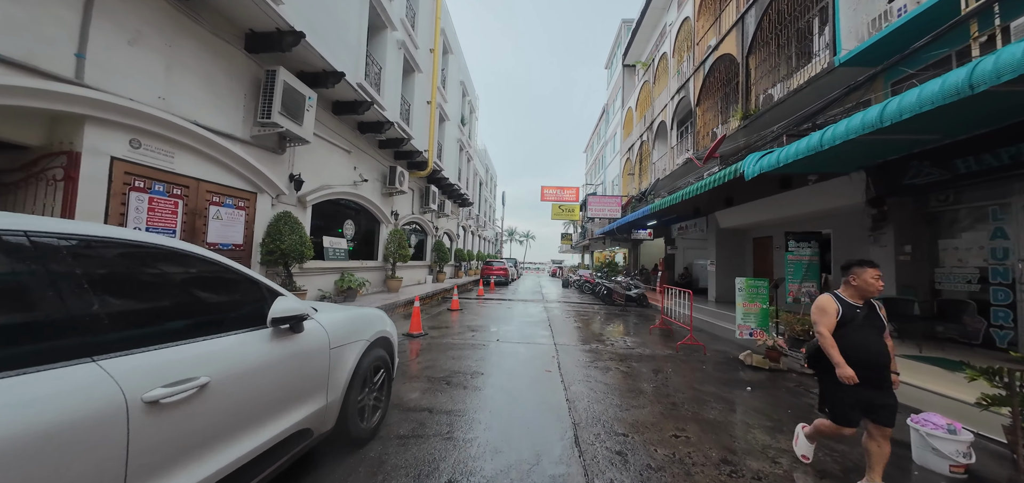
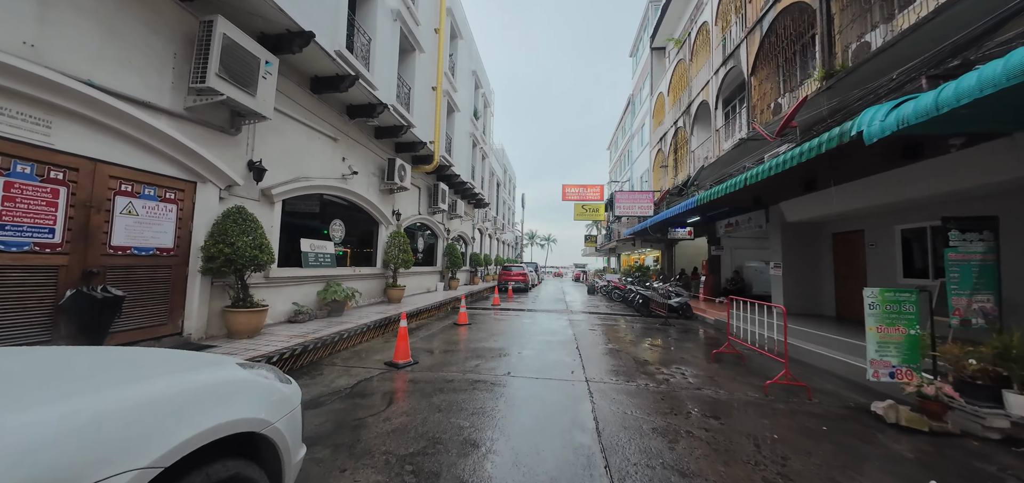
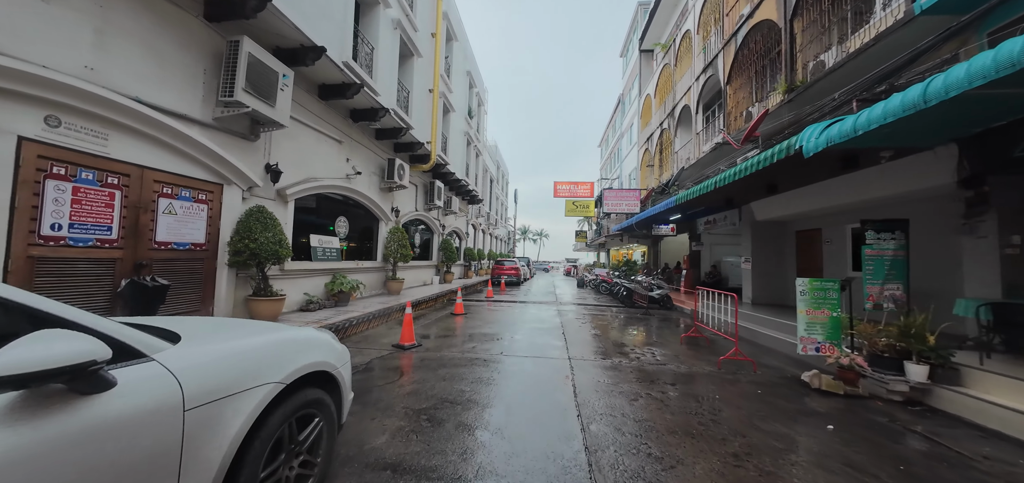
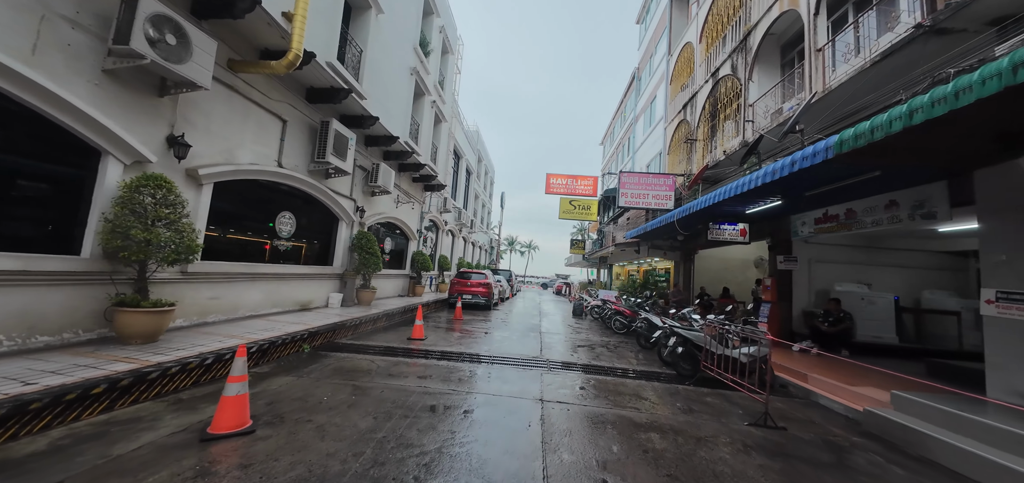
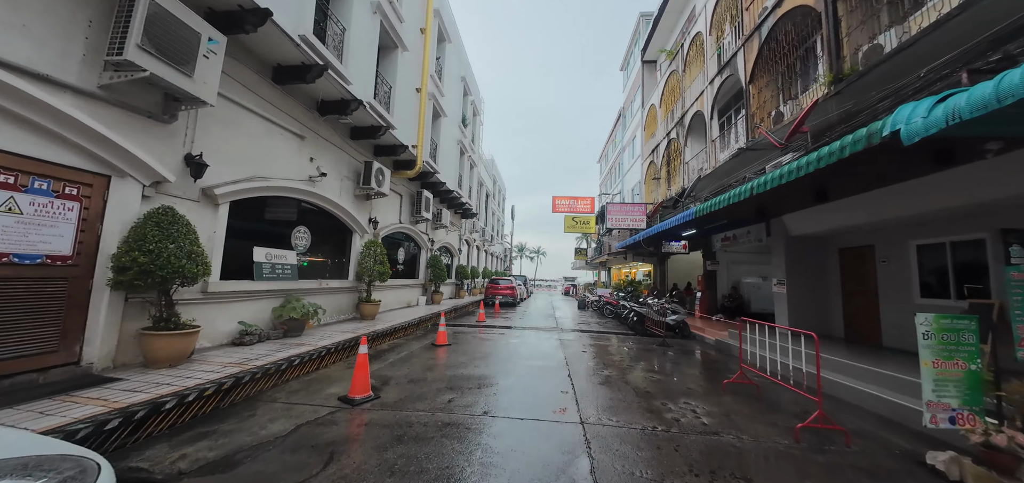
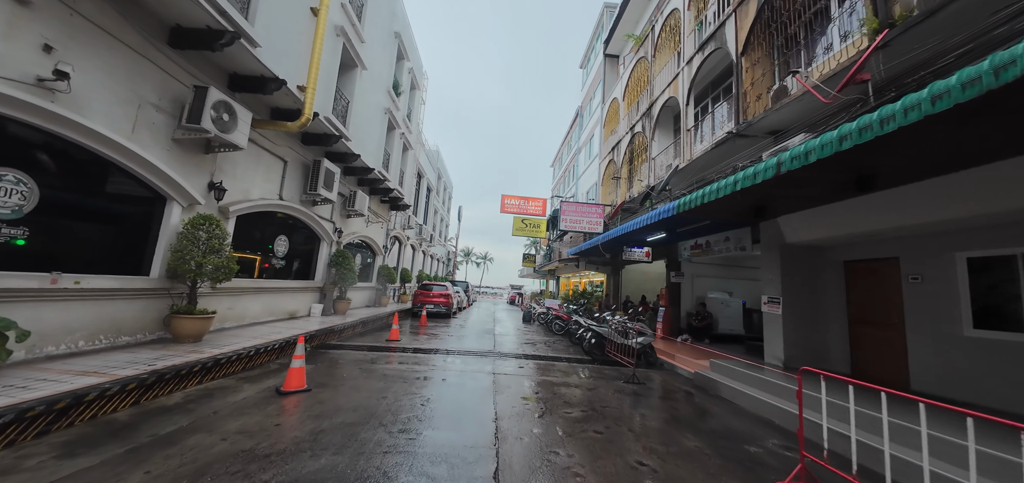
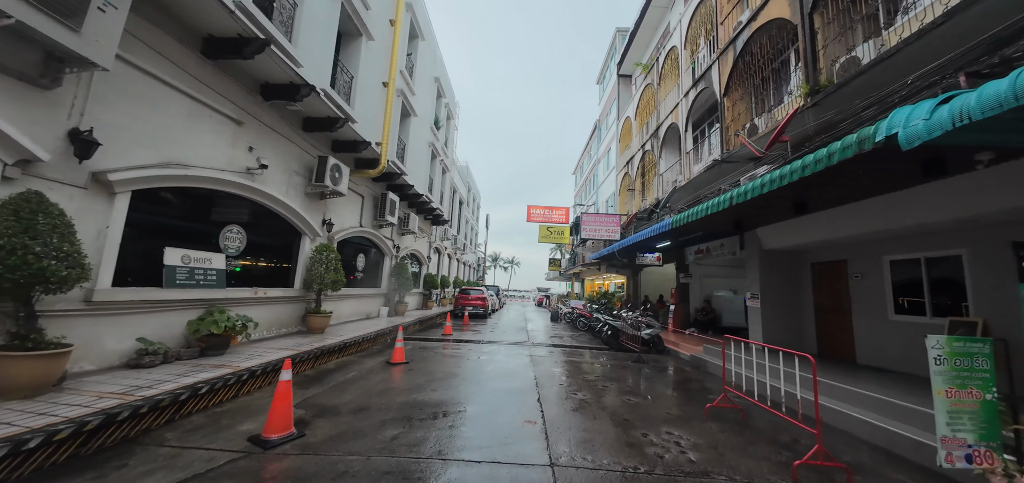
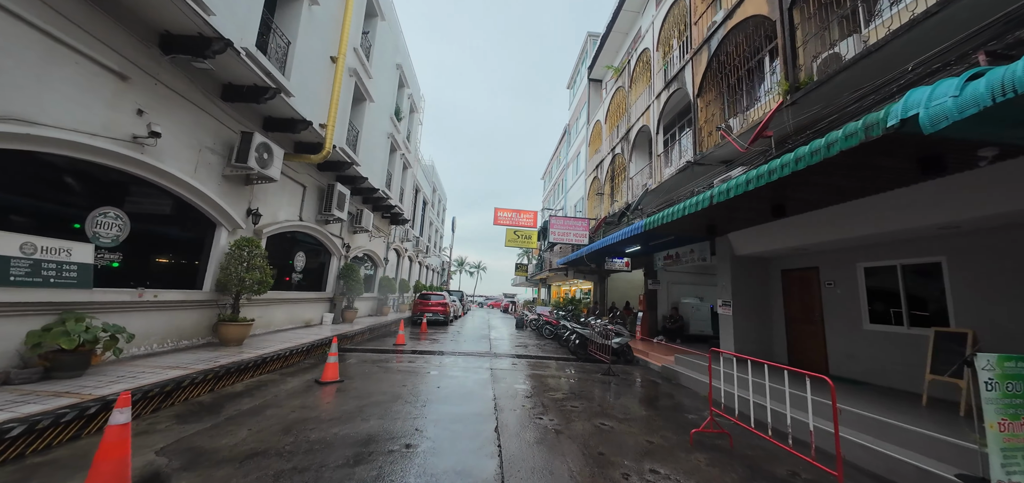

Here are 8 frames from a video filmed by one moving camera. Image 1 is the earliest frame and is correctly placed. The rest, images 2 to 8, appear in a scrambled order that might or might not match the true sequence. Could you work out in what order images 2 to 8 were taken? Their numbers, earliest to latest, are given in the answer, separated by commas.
3, 2, 5, 7, 8, 6, 4
